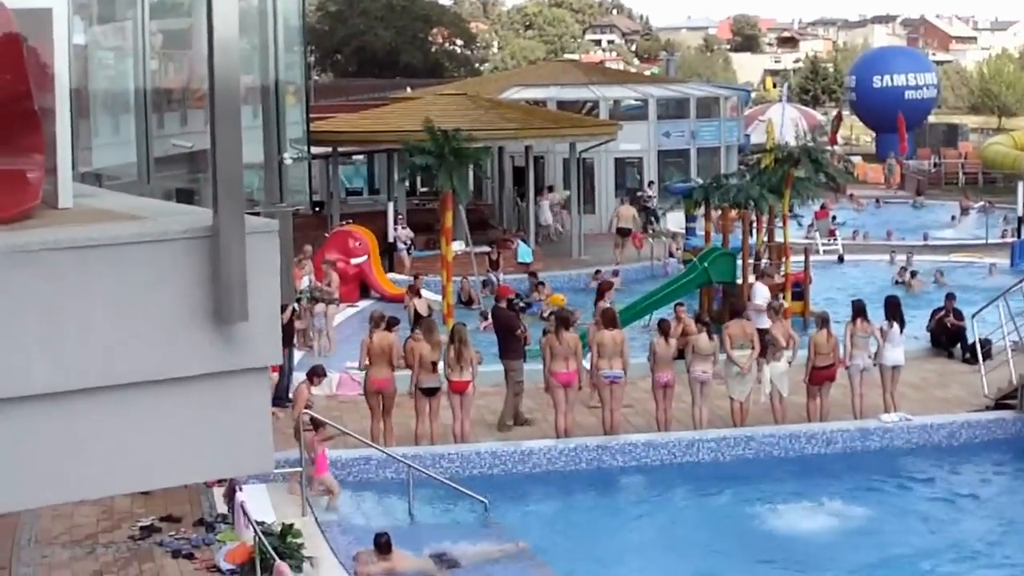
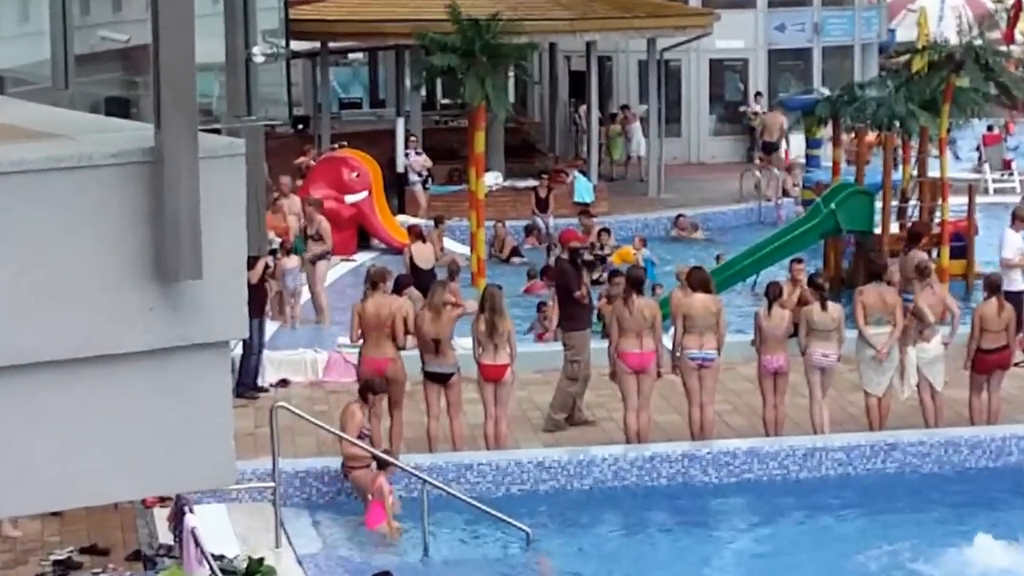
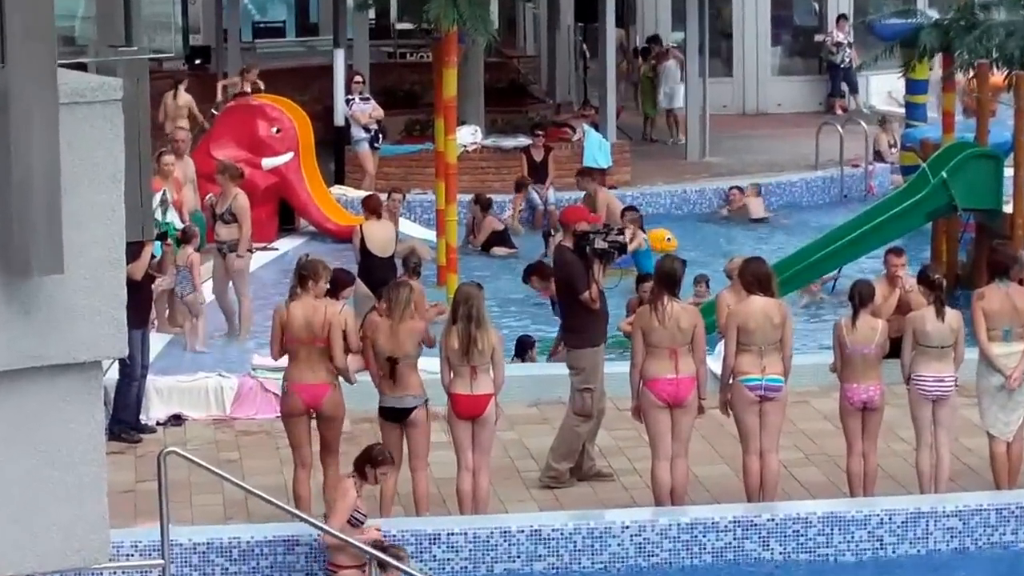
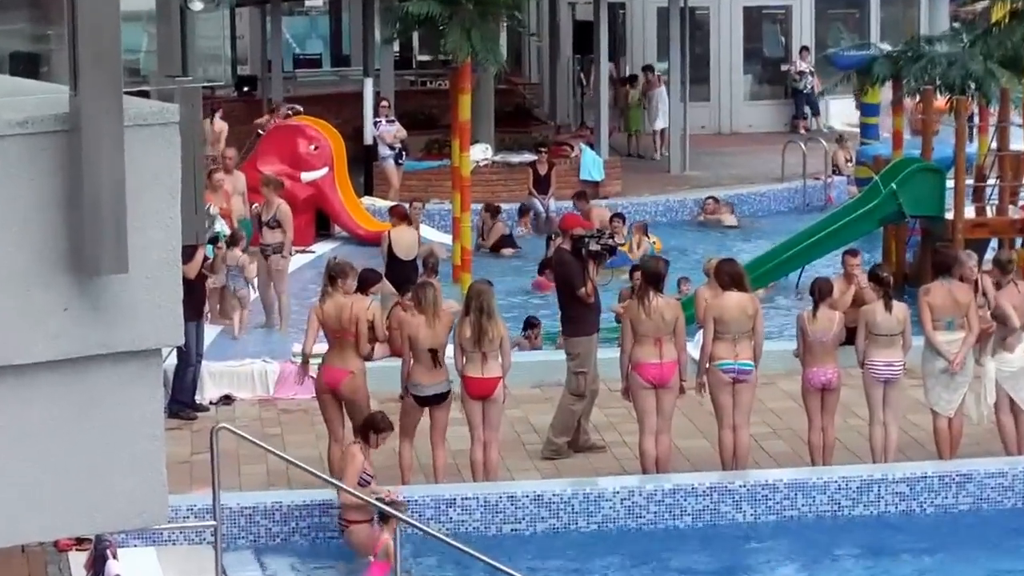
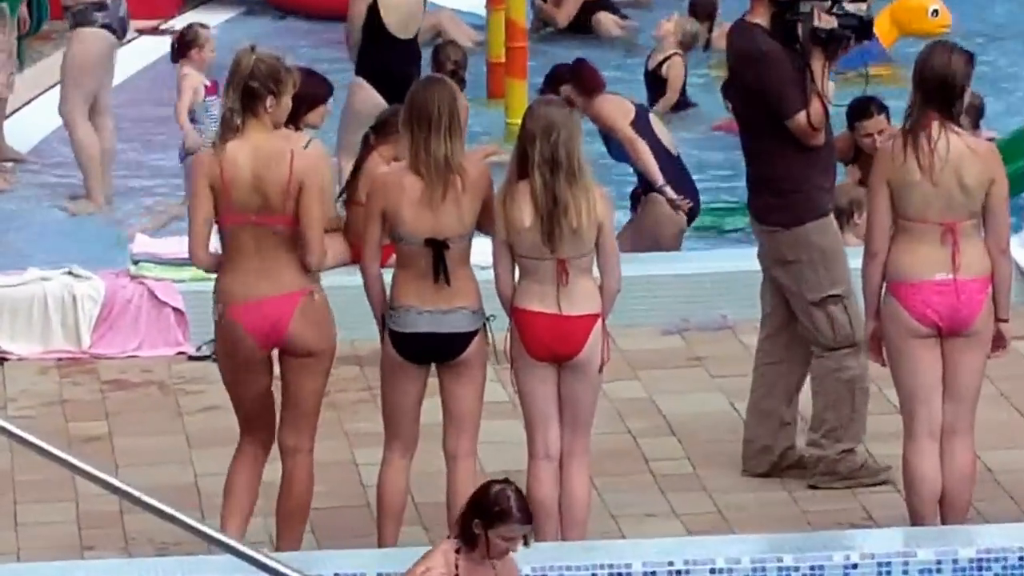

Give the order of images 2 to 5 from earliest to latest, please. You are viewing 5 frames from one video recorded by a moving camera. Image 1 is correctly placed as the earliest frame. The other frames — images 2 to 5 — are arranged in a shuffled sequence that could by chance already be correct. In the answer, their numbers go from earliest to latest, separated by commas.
2, 4, 3, 5
